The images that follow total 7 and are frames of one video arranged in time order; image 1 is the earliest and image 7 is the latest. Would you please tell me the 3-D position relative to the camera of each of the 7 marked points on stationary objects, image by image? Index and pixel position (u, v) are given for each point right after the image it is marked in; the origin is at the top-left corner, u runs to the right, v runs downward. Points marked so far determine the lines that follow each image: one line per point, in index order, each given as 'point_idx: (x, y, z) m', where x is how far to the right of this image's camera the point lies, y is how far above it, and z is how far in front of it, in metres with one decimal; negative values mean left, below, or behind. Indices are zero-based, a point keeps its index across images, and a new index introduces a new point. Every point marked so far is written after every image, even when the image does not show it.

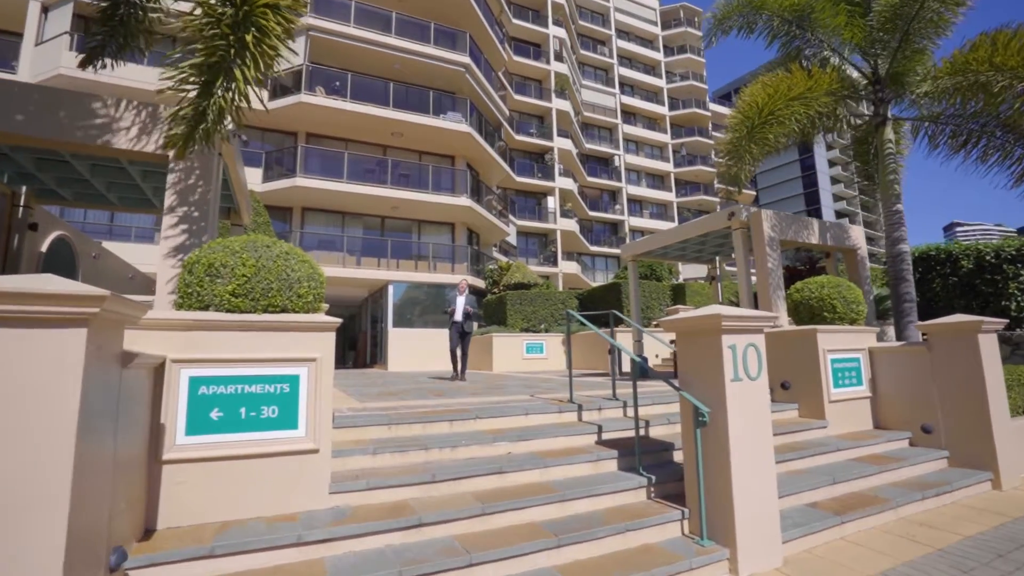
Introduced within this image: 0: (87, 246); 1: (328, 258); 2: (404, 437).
0: (-8.0, +0.8, +9.3) m
1: (-6.8, +1.1, +18.4) m
2: (-1.0, -1.4, +4.6) m
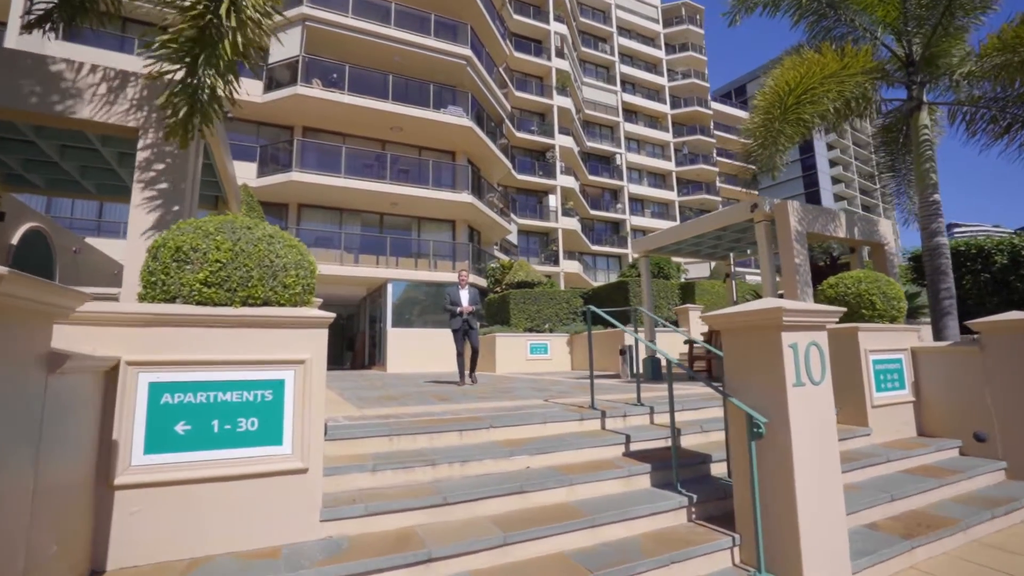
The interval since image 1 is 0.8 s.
0: (-7.8, +0.8, +8.7) m
1: (-6.7, +1.2, +17.8) m
2: (-0.8, -1.3, +4.0) m
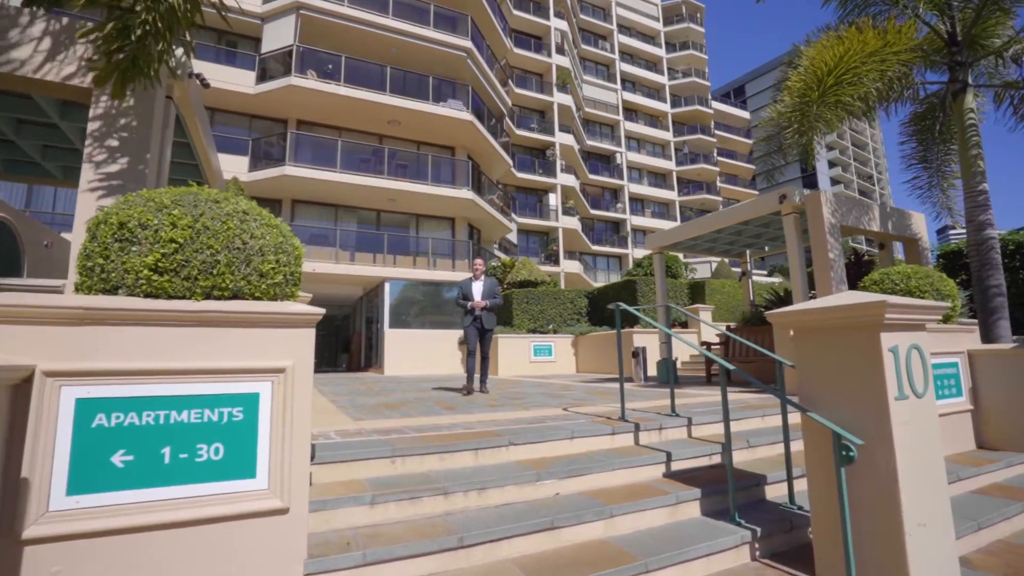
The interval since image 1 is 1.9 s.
0: (-7.7, +0.9, +8.0) m
1: (-6.6, +1.2, +17.1) m
2: (-0.7, -1.2, +3.3) m
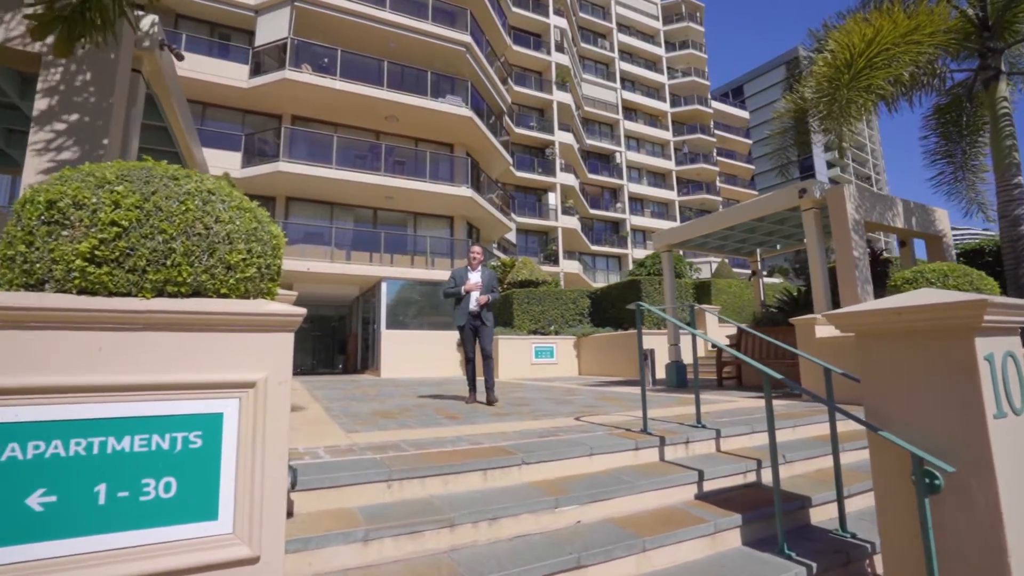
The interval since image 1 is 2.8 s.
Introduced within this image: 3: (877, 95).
0: (-7.6, +0.9, +7.5) m
1: (-6.6, +1.2, +16.7) m
2: (-0.6, -1.2, +2.9) m
3: (+5.0, +2.6, +6.7) m
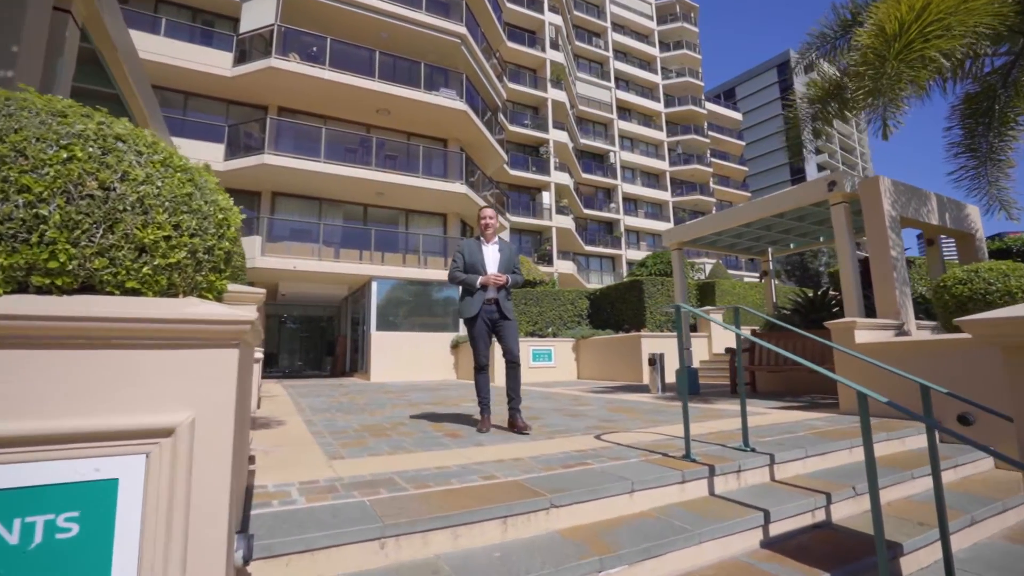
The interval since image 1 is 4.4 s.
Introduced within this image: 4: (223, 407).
0: (-7.6, +0.9, +6.7) m
1: (-6.7, +1.2, +15.9) m
2: (-0.4, -1.2, +2.2) m
3: (+5.0, +2.6, +6.1) m
4: (-0.8, -0.3, +1.3) m
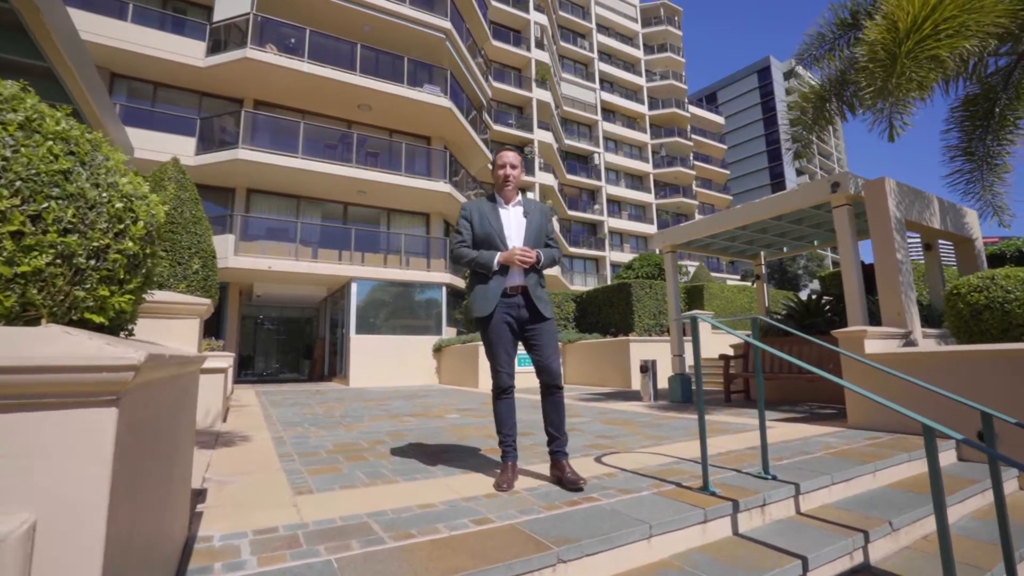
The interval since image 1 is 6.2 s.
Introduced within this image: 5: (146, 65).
0: (-7.7, +0.9, +6.0) m
1: (-7.2, +1.2, +15.2) m
2: (-0.4, -1.3, +1.7) m
3: (+4.9, +2.6, +5.8) m
4: (-0.7, -0.4, +0.9) m
5: (-11.0, +6.7, +14.9) m
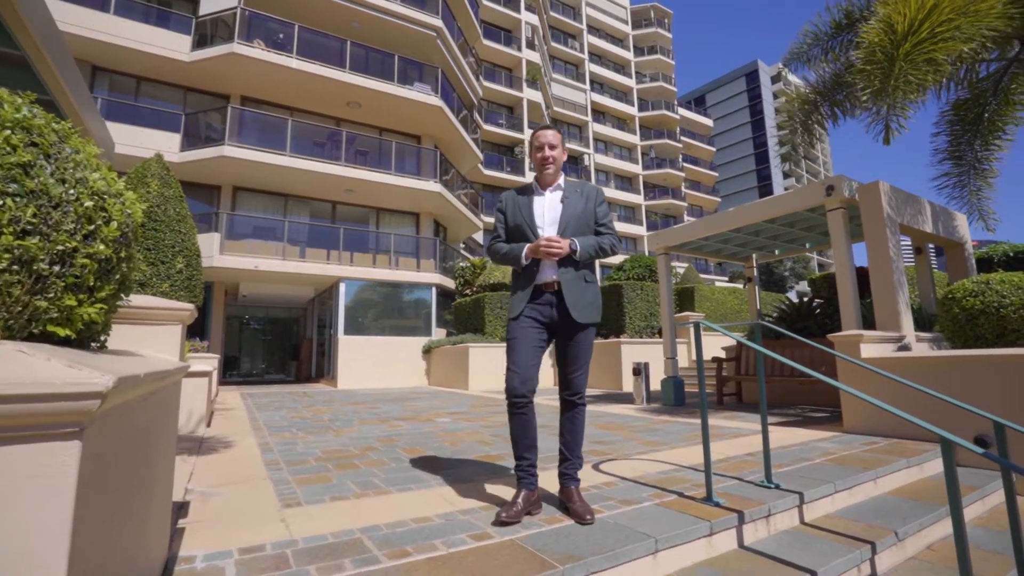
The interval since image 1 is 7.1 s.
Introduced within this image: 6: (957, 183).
0: (-7.8, +0.9, +5.7) m
1: (-7.5, +1.2, +14.9) m
2: (-0.4, -1.3, +1.6) m
3: (+4.9, +2.5, +5.8) m
4: (-0.7, -0.4, +0.8) m
5: (-11.2, +6.7, +14.5) m
6: (+7.1, +1.7, +7.9) m
